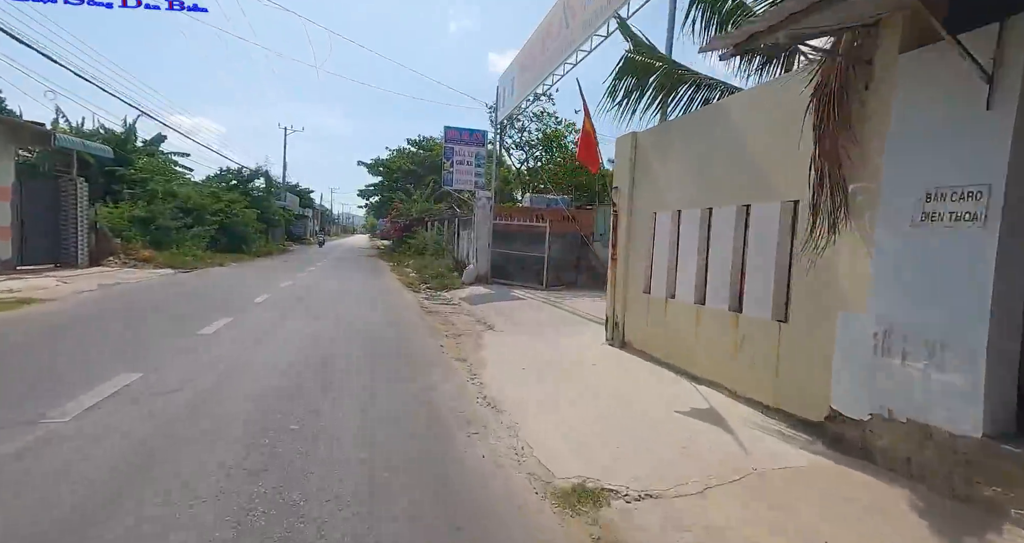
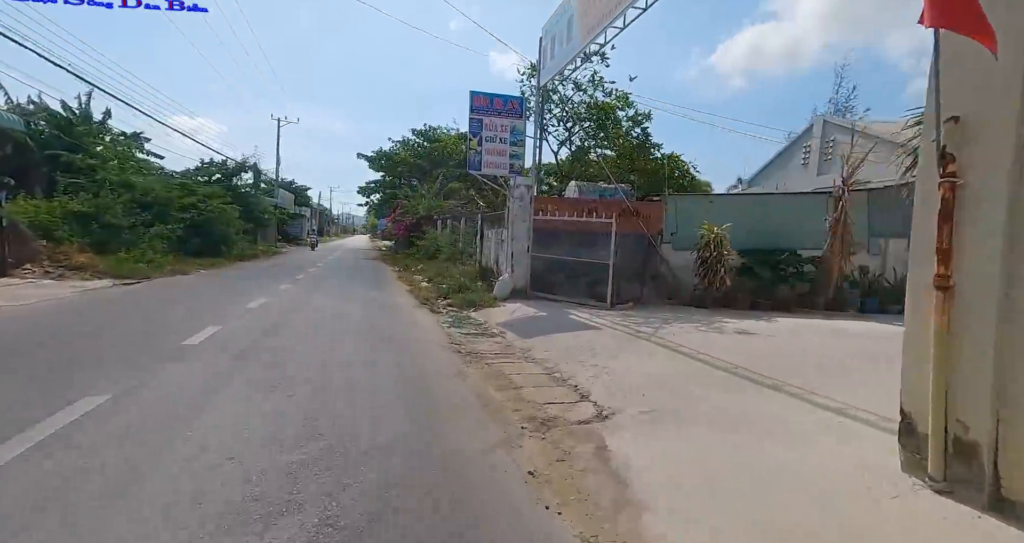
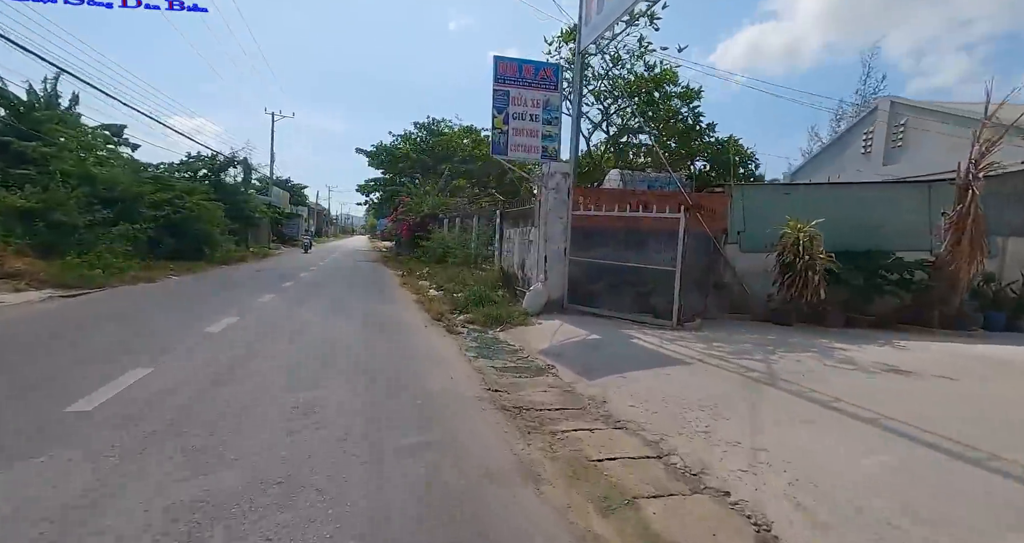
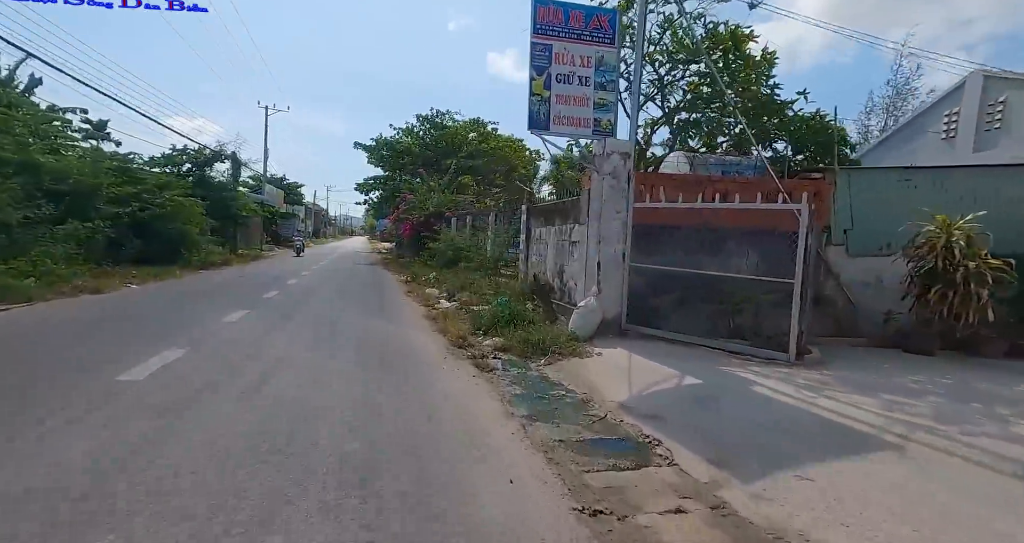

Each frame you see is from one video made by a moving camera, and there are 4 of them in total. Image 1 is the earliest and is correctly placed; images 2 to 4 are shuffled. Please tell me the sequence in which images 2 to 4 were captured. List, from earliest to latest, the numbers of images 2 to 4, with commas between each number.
2, 3, 4
